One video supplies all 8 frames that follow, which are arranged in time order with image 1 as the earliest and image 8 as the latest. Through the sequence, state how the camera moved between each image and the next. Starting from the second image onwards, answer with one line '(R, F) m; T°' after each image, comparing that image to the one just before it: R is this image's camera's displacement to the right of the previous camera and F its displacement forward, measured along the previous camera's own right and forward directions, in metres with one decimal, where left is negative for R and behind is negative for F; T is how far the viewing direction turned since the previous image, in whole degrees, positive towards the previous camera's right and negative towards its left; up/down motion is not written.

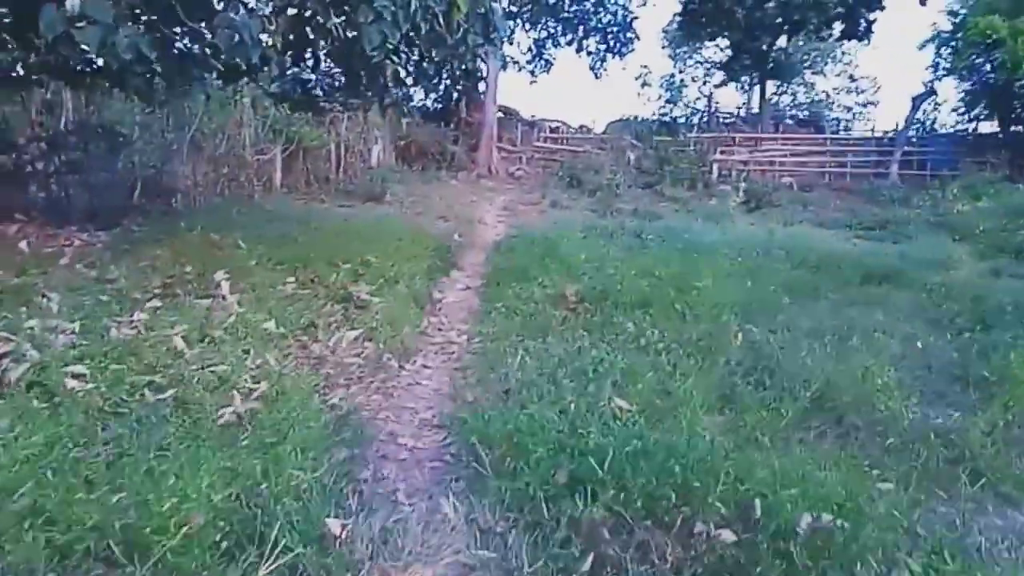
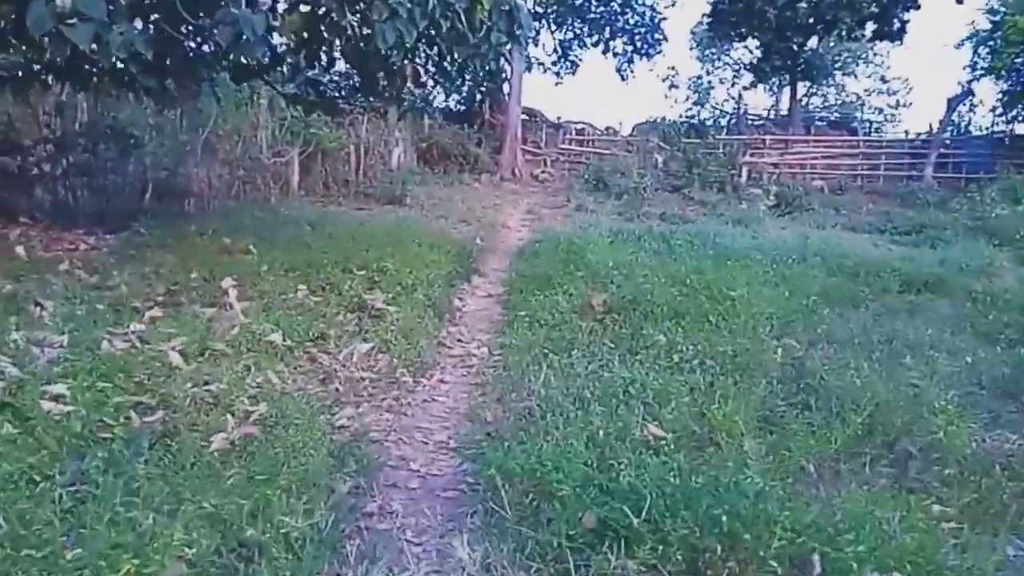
(0.0, +0.3) m; -1°
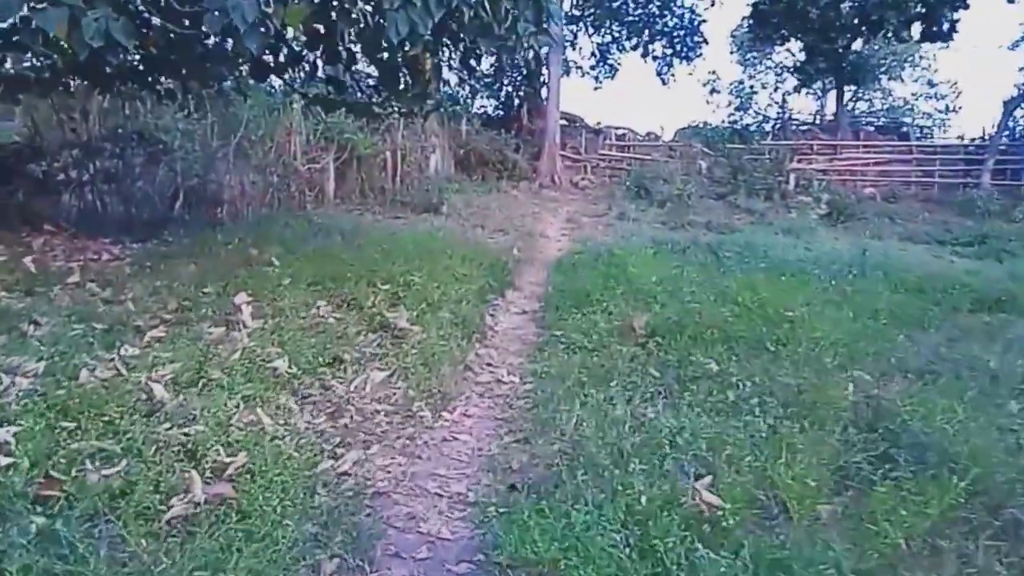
(0.0, +0.4) m; -2°
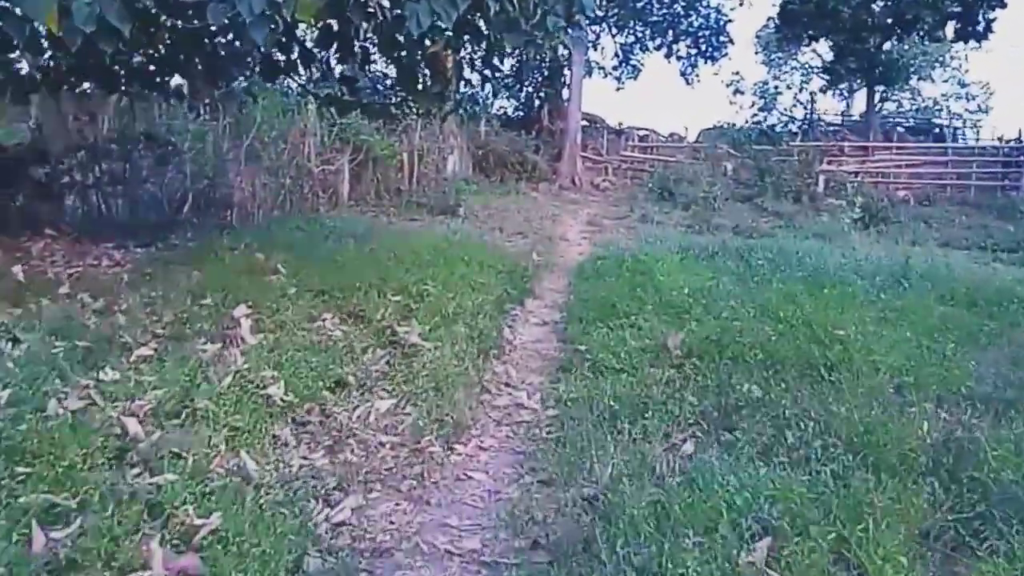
(0.0, +0.4) m; -1°
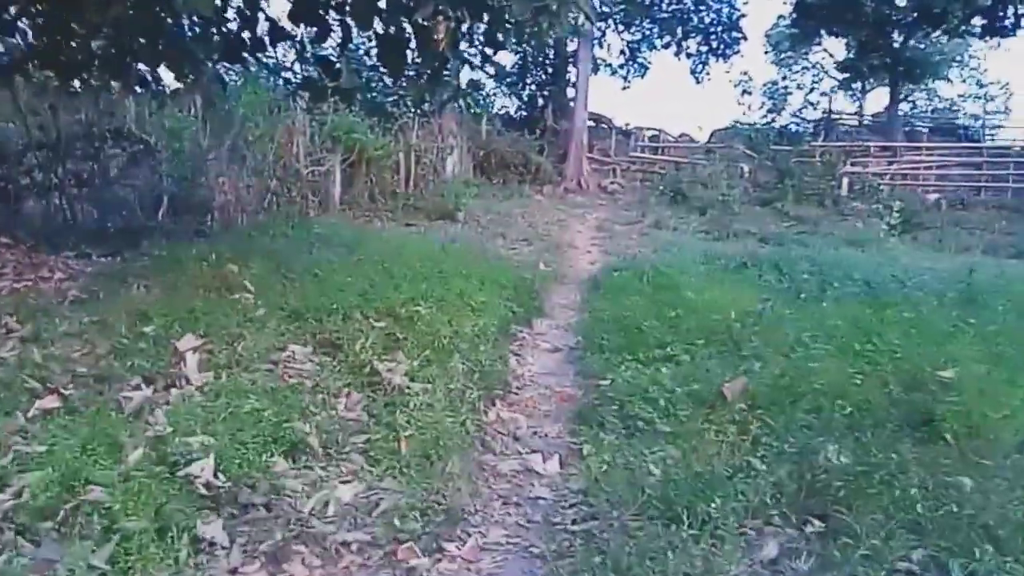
(0.0, +0.8) m; 0°
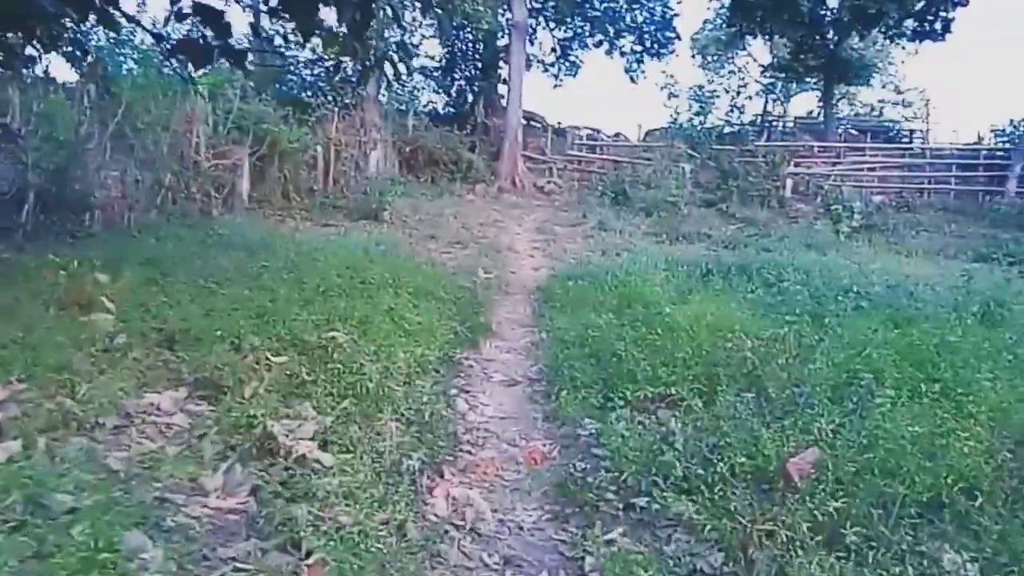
(-0.1, +1.0) m; +5°
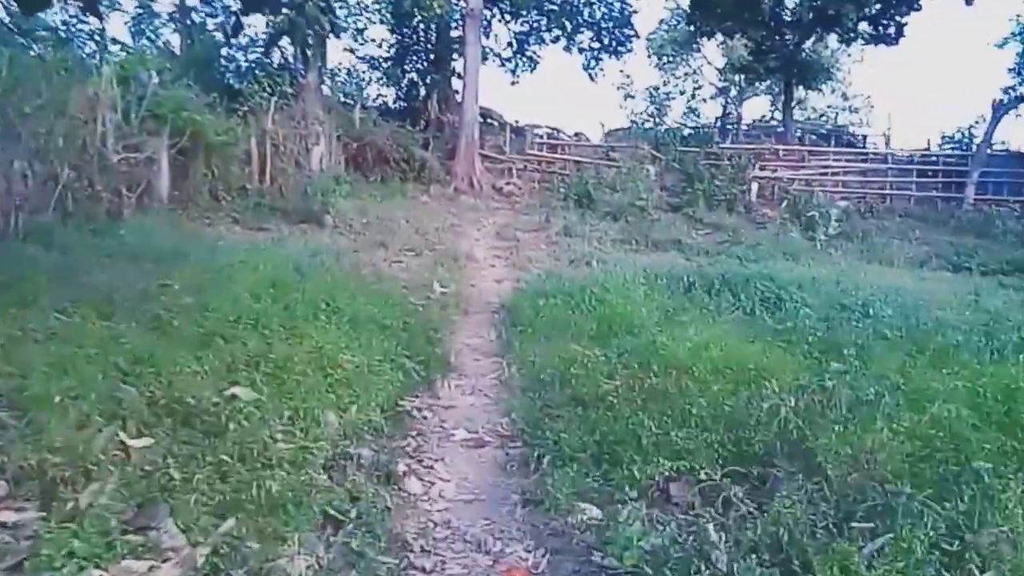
(0.0, +0.8) m; +3°
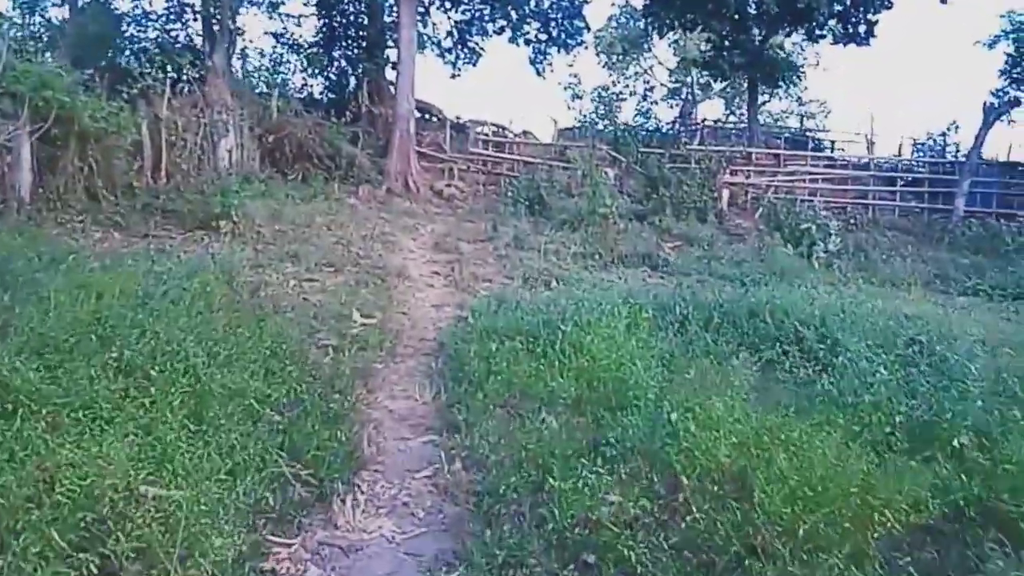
(0.0, +1.3) m; +4°
